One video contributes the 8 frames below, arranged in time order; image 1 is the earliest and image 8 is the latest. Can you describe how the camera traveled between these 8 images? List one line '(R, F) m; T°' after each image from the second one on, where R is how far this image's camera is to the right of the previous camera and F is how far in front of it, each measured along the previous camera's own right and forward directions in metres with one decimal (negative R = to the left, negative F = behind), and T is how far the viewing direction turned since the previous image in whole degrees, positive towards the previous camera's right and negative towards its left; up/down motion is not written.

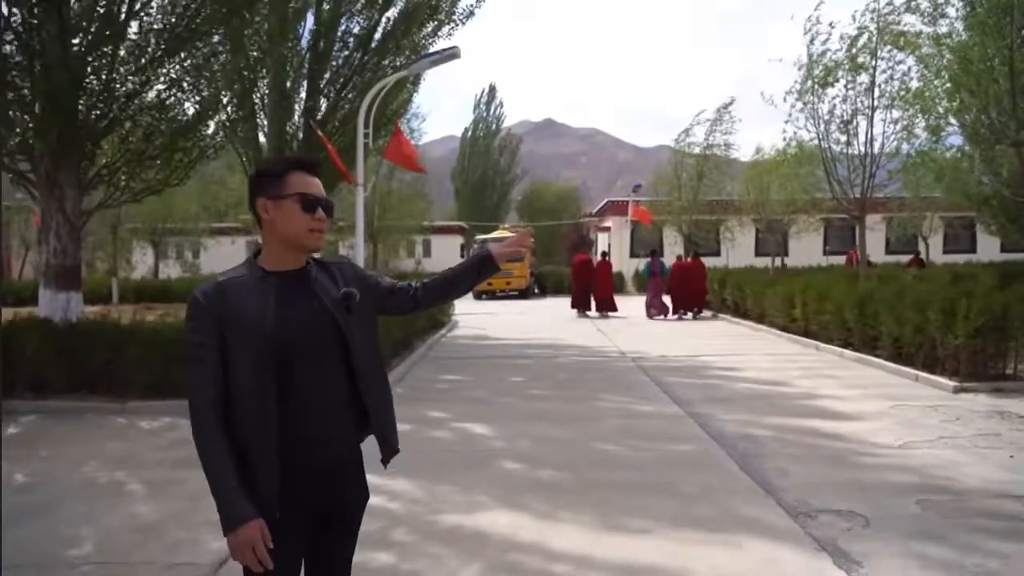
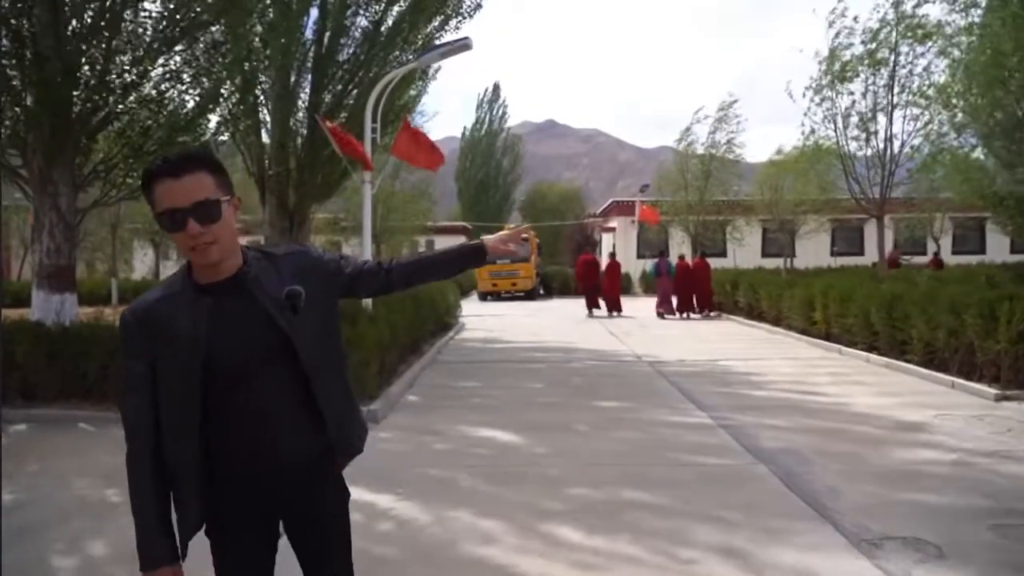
(-0.2, +0.5) m; 0°
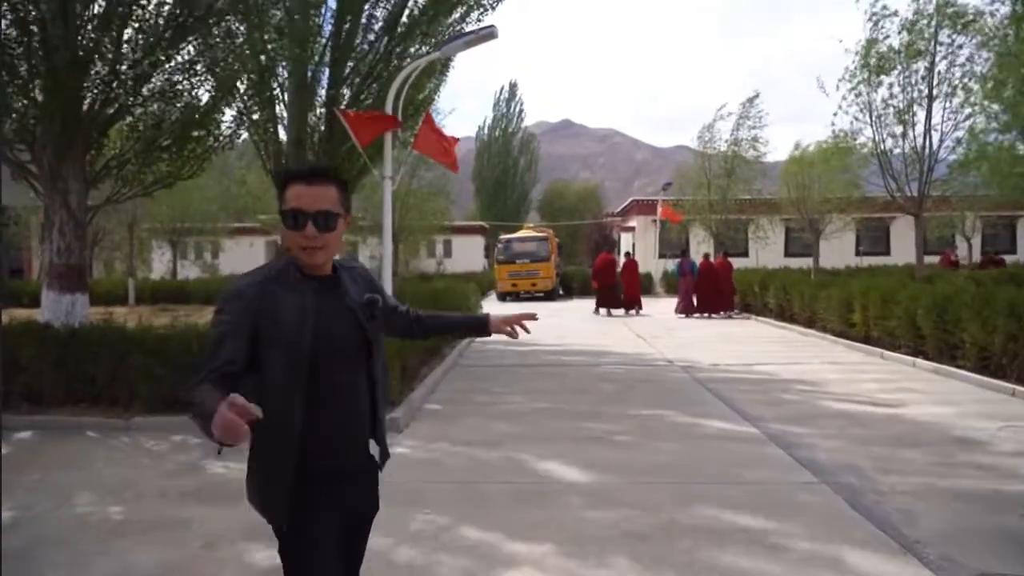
(-0.2, +0.6) m; -1°
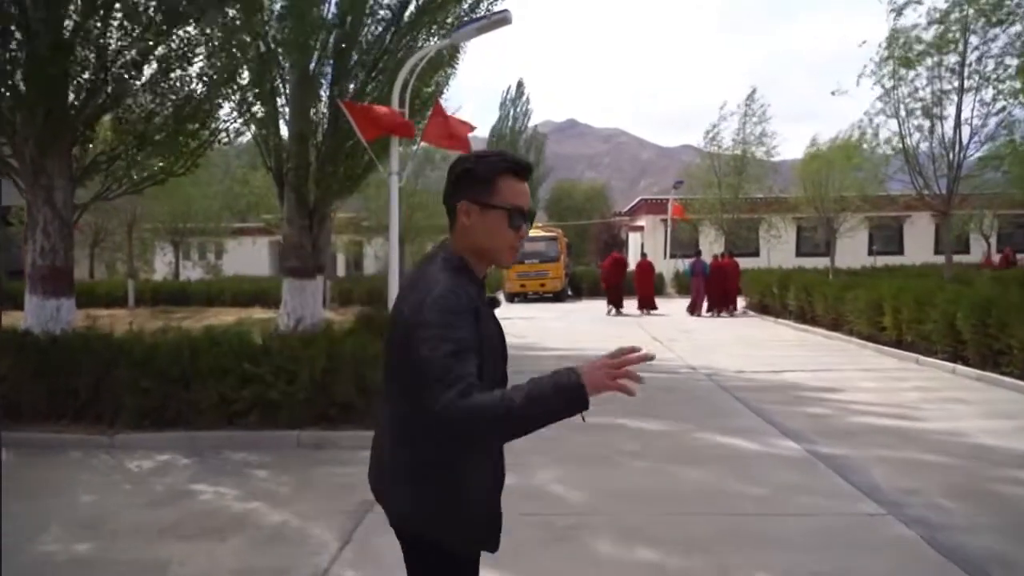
(-0.1, +0.7) m; 0°
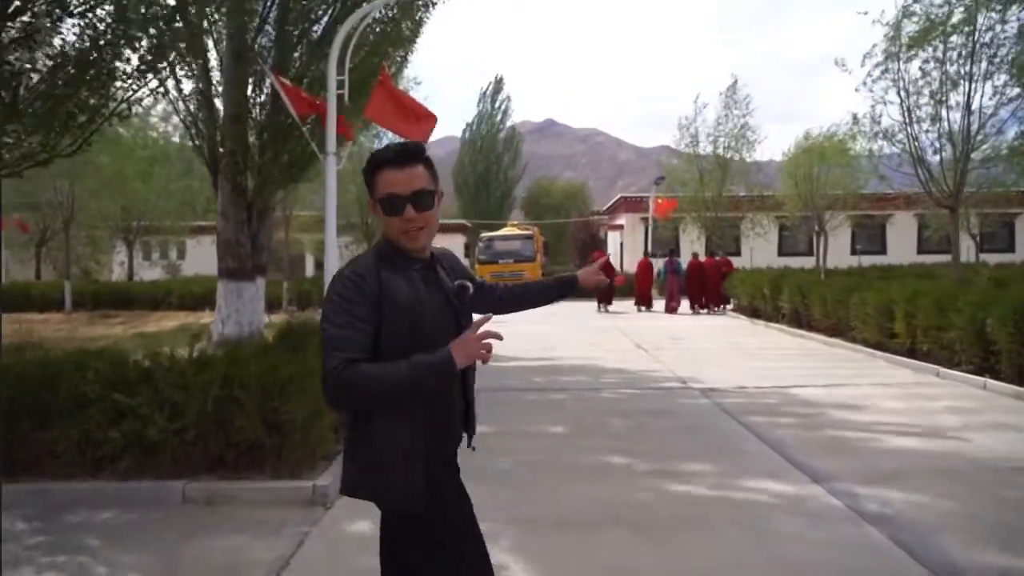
(+0.2, +1.8) m; +2°
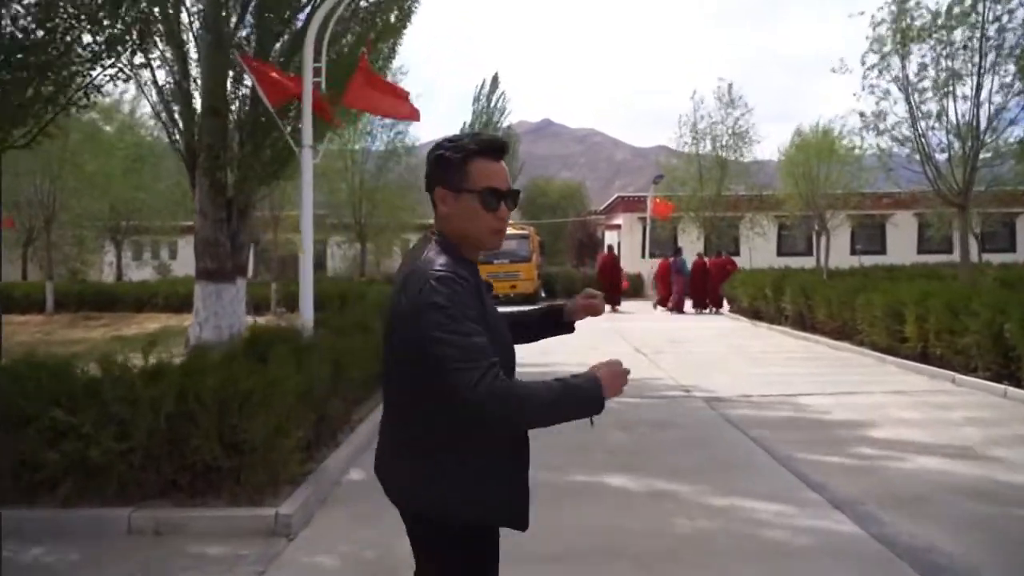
(+0.1, +0.6) m; 0°
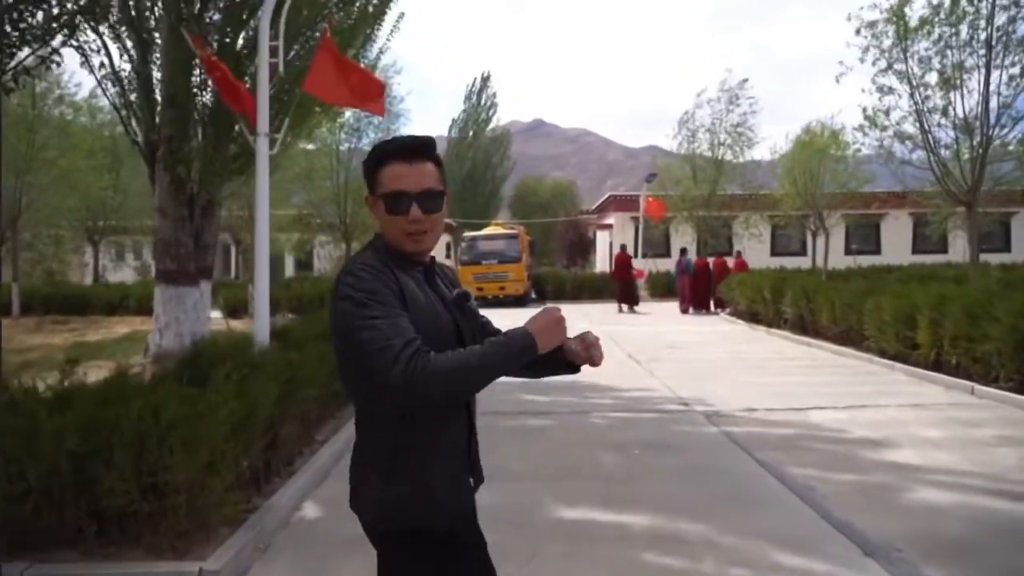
(+0.1, +0.9) m; +1°
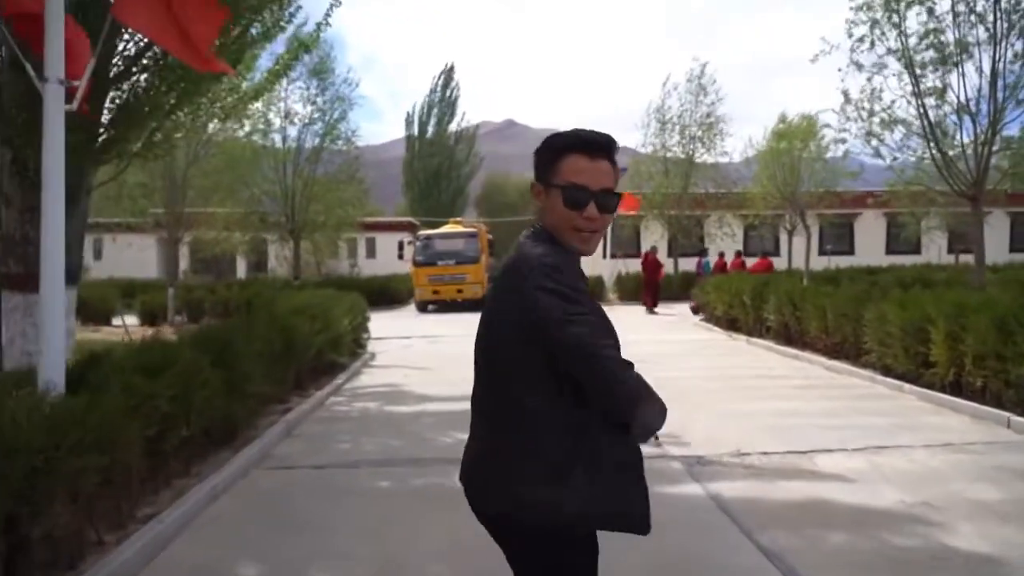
(+0.5, +2.2) m; +2°
